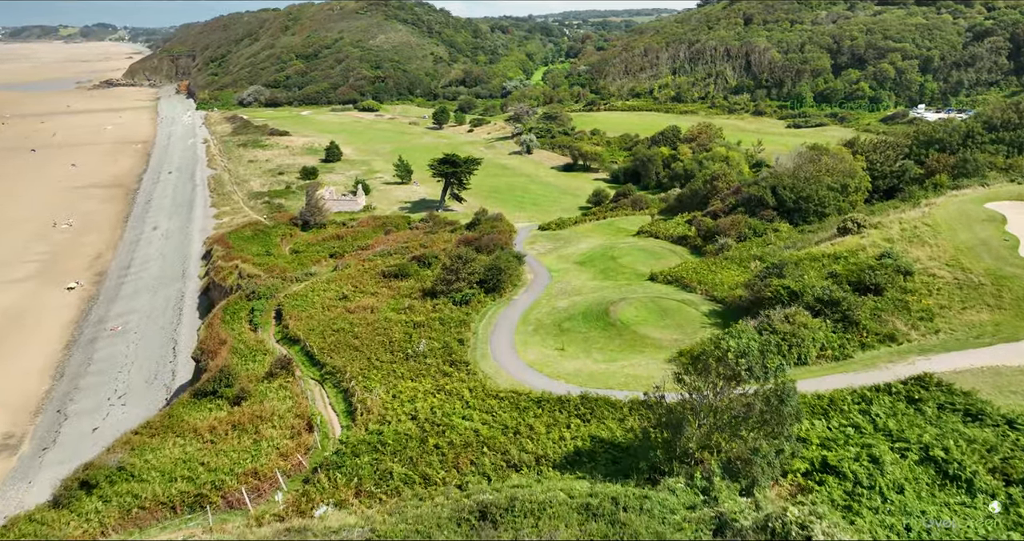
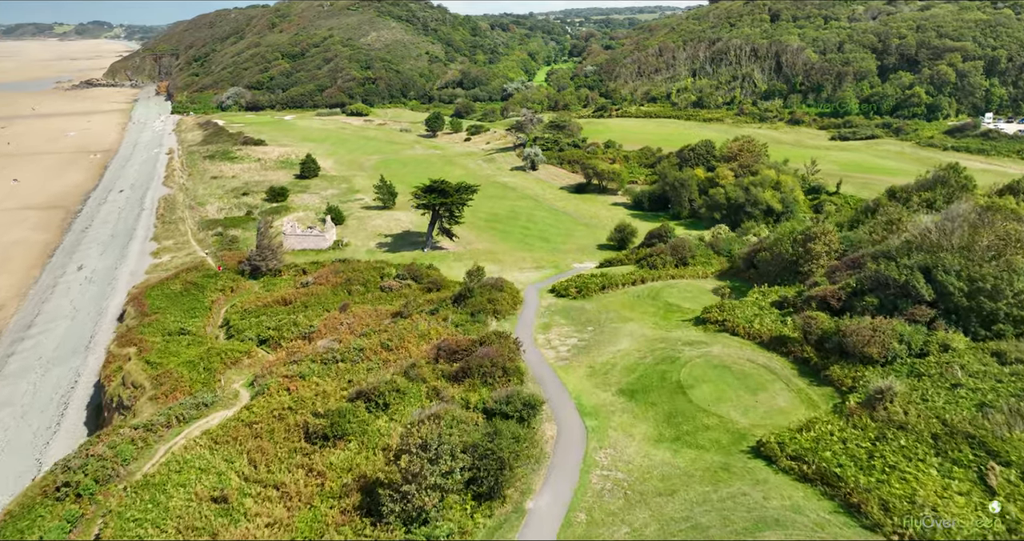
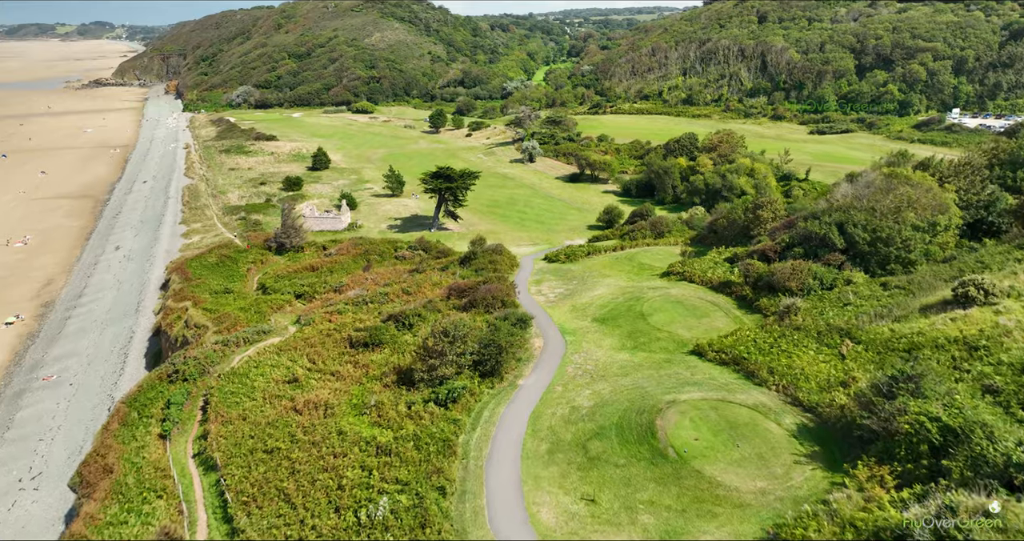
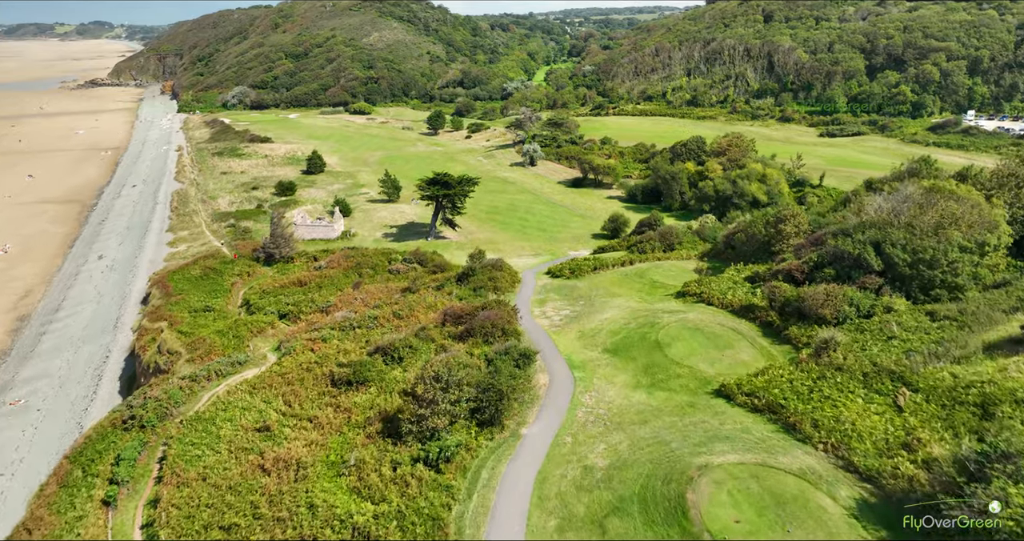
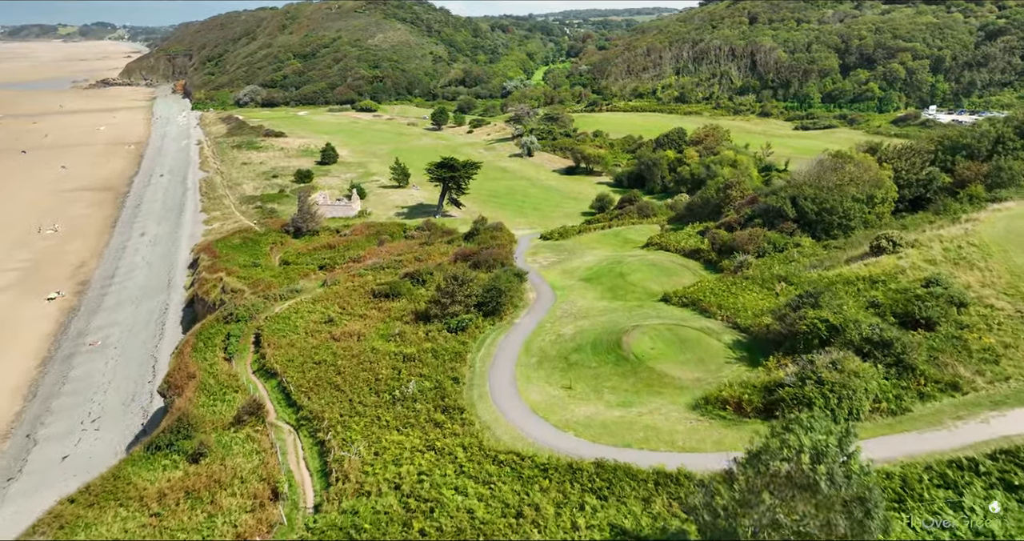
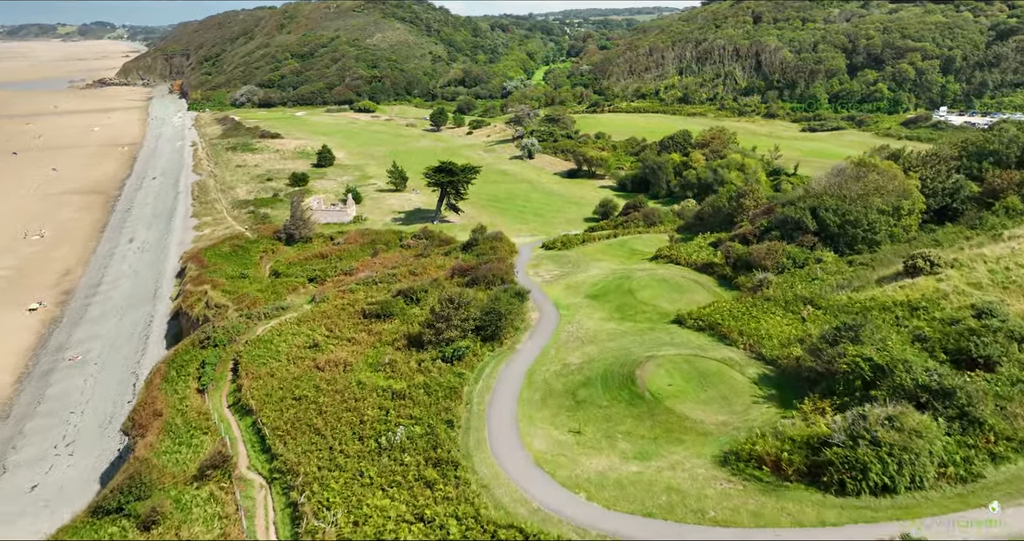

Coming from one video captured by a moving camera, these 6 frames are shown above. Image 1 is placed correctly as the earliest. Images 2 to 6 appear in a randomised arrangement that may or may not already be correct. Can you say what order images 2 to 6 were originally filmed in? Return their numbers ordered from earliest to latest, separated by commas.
5, 6, 3, 4, 2
